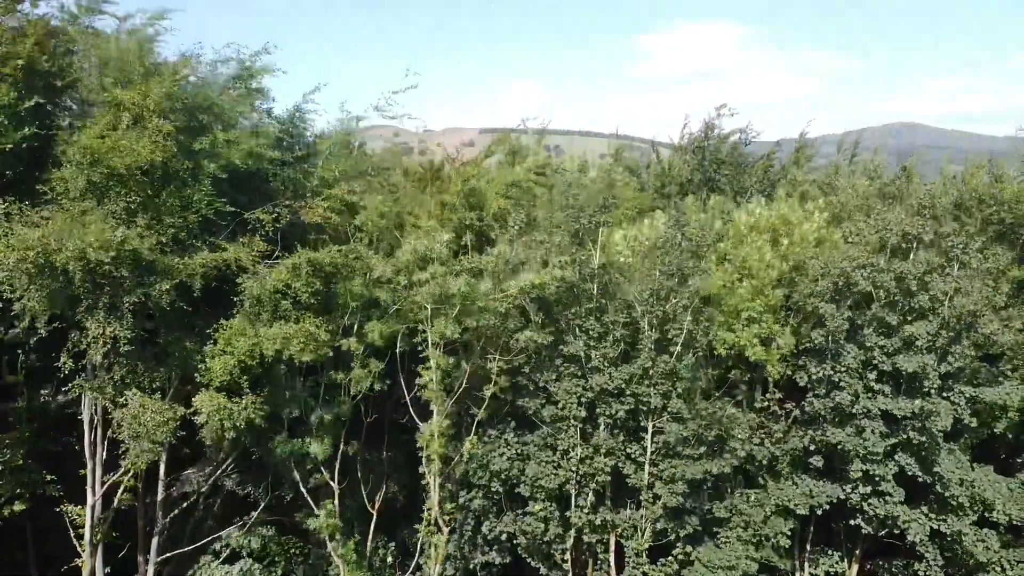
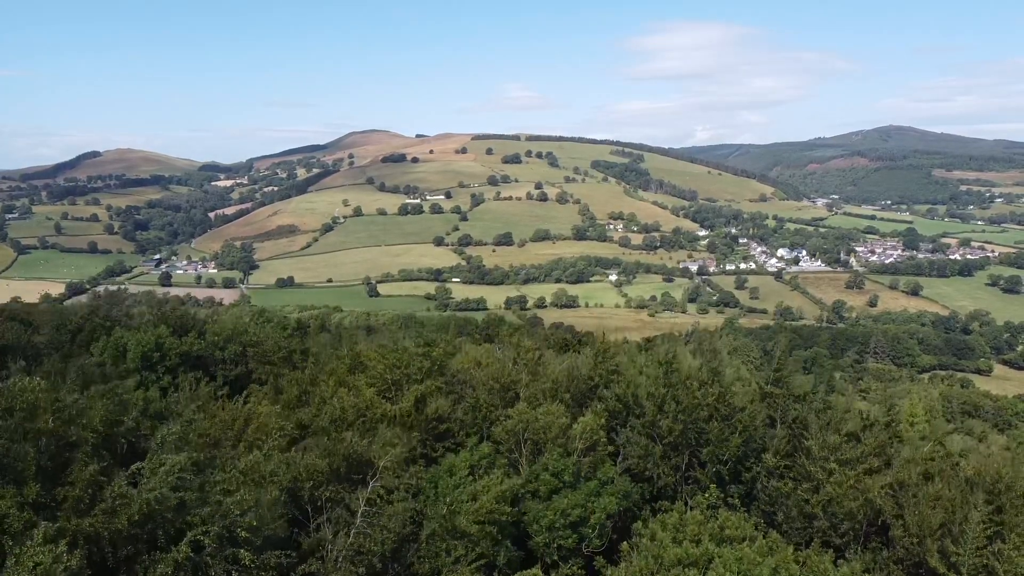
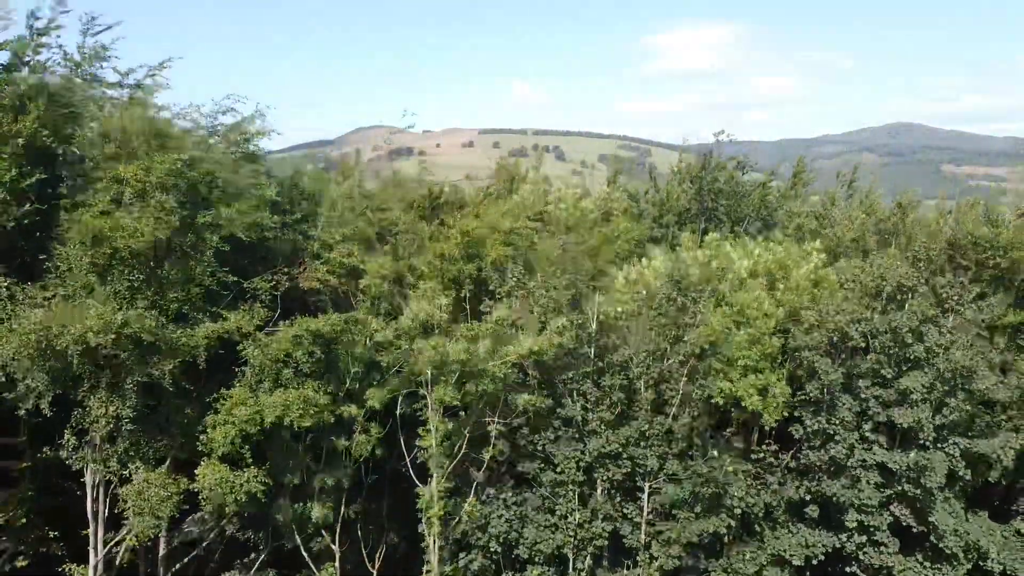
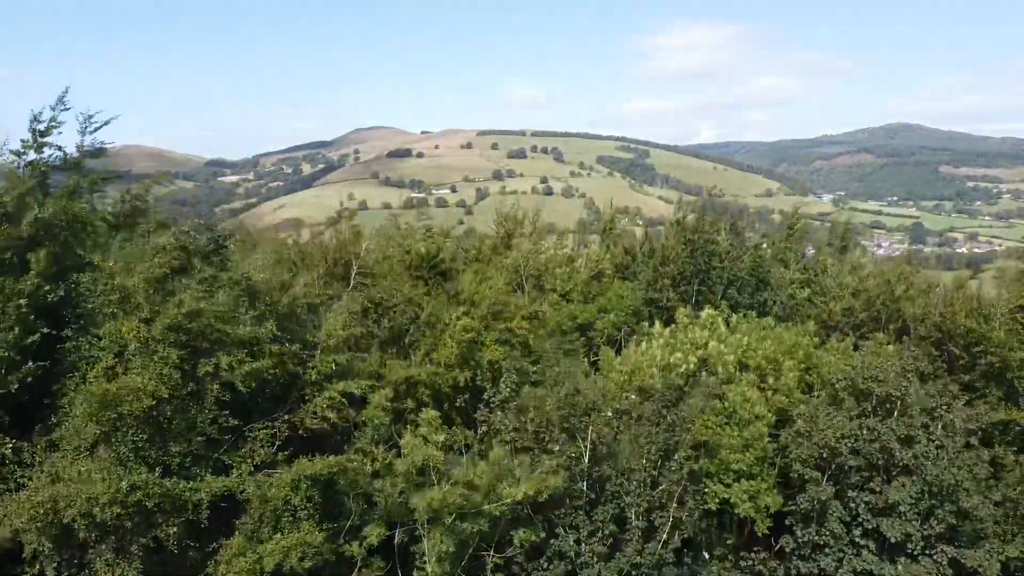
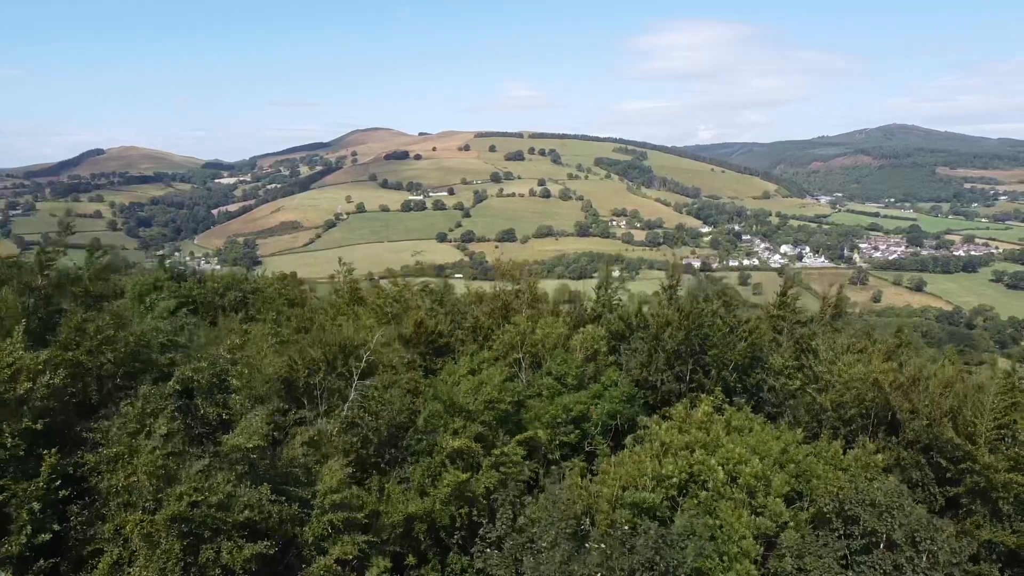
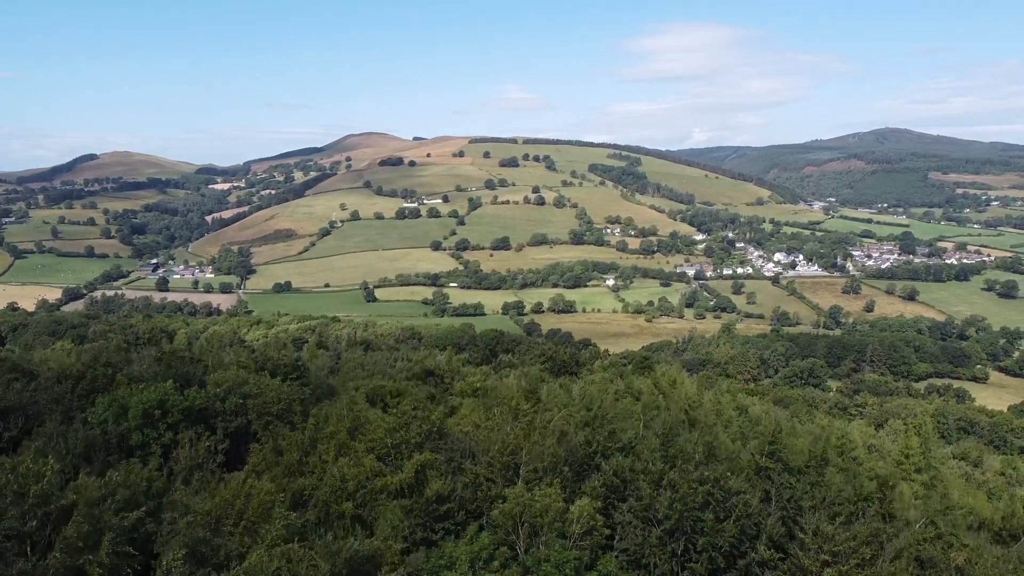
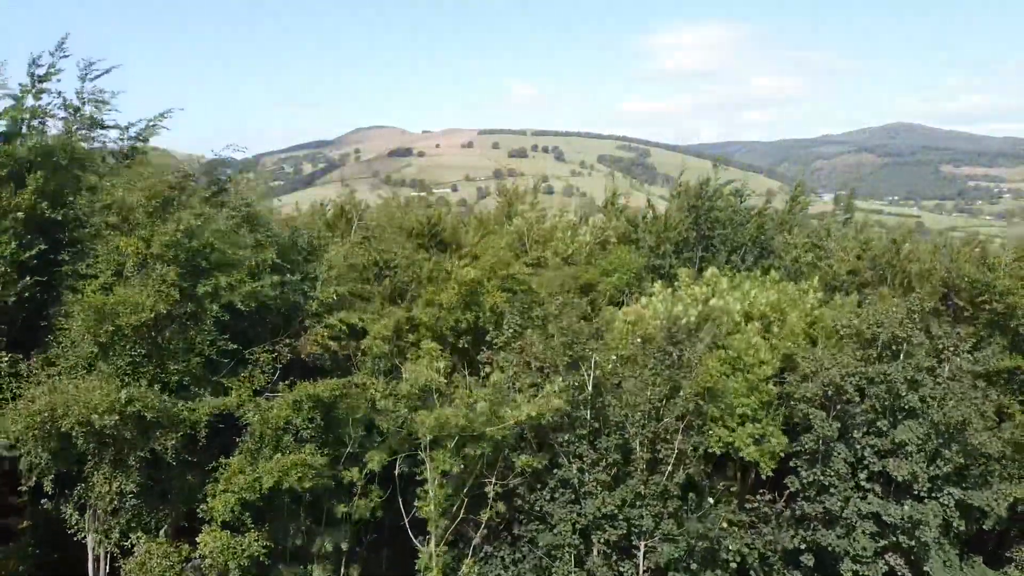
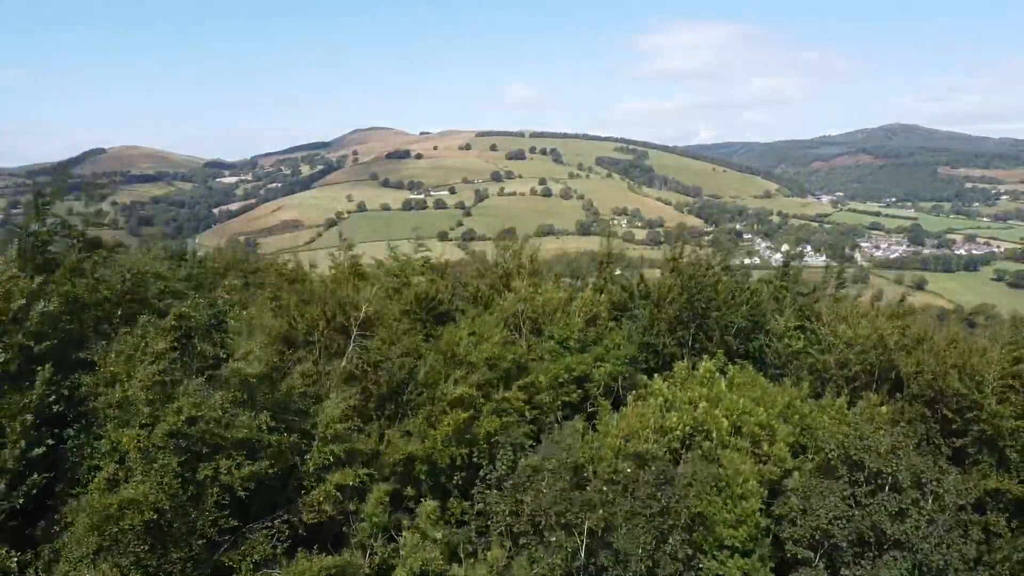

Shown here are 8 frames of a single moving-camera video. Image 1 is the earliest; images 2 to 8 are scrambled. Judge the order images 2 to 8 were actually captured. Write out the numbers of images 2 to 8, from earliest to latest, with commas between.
3, 7, 4, 8, 5, 2, 6
